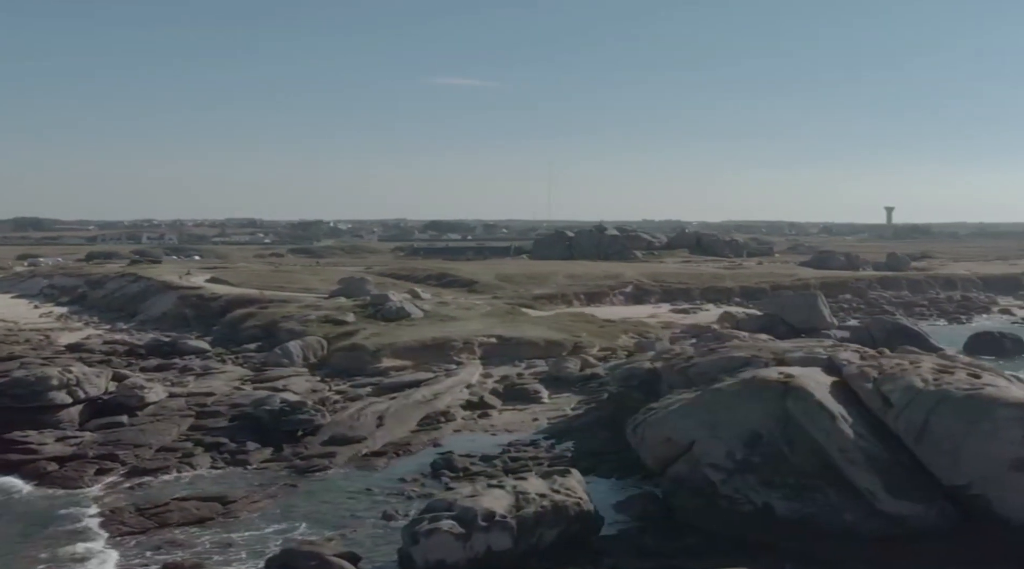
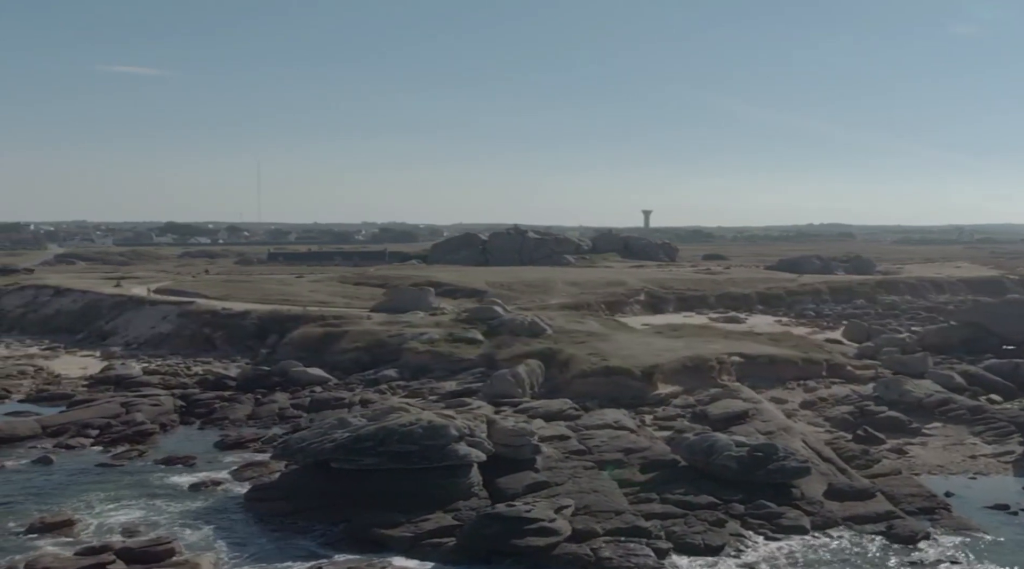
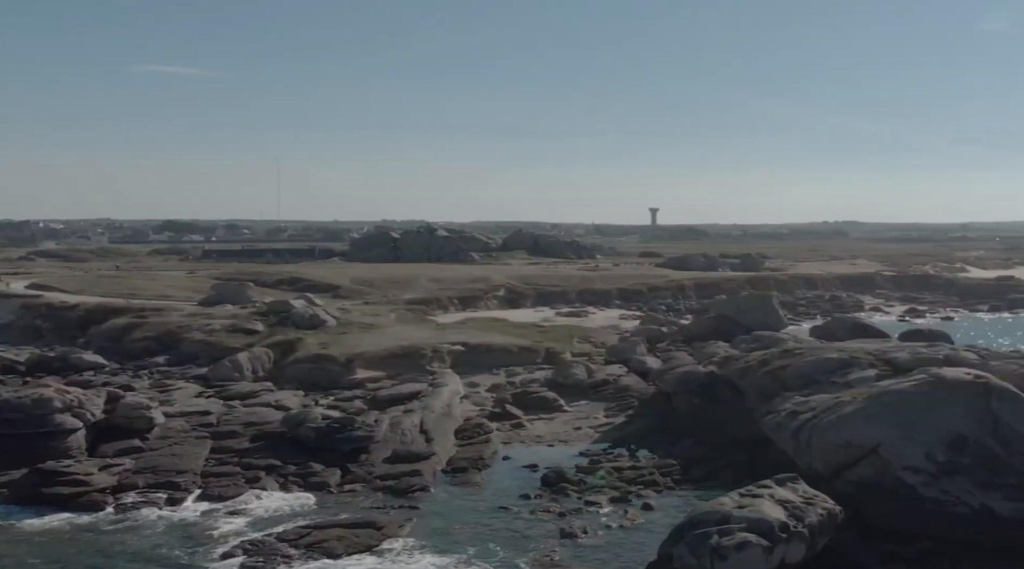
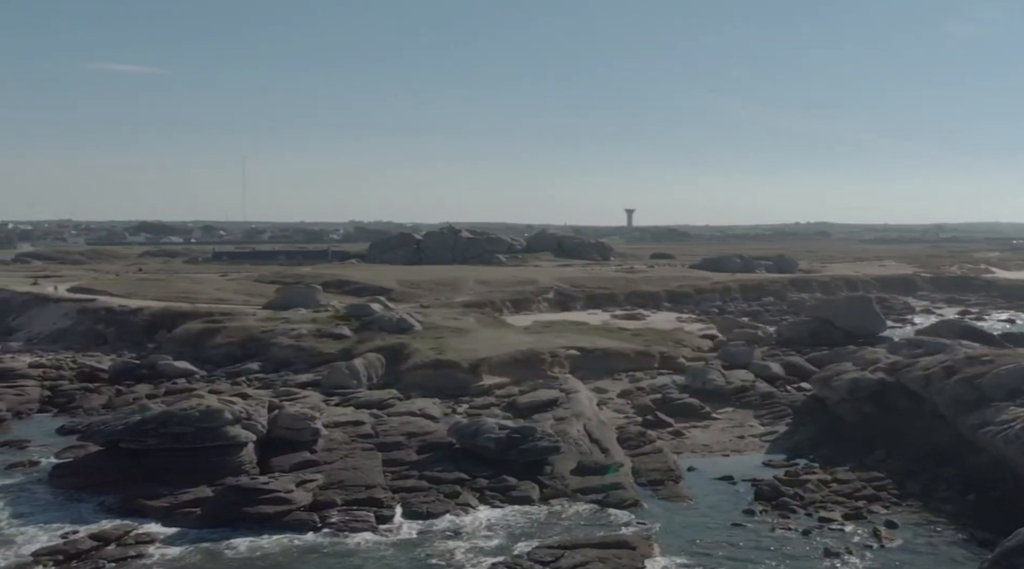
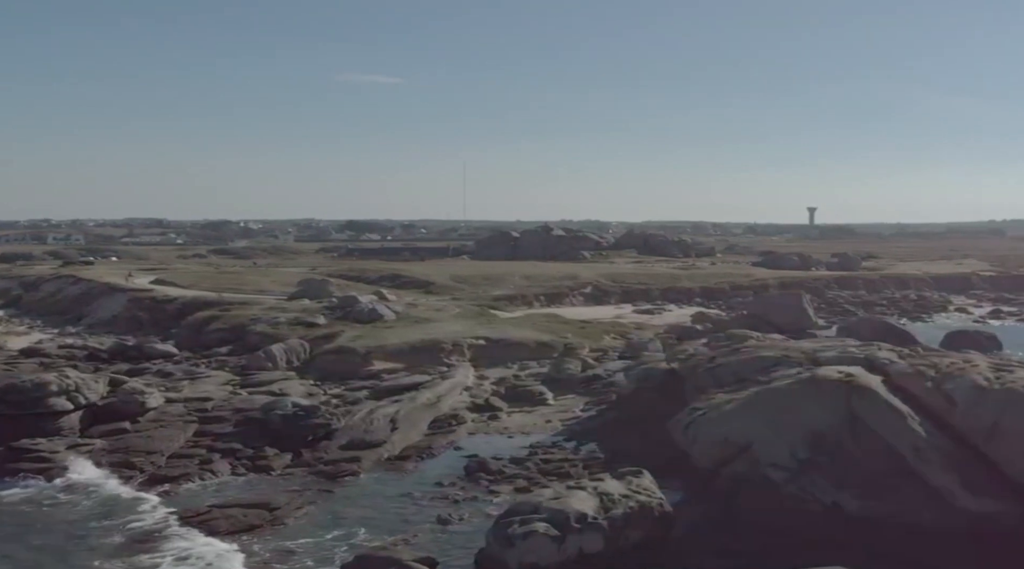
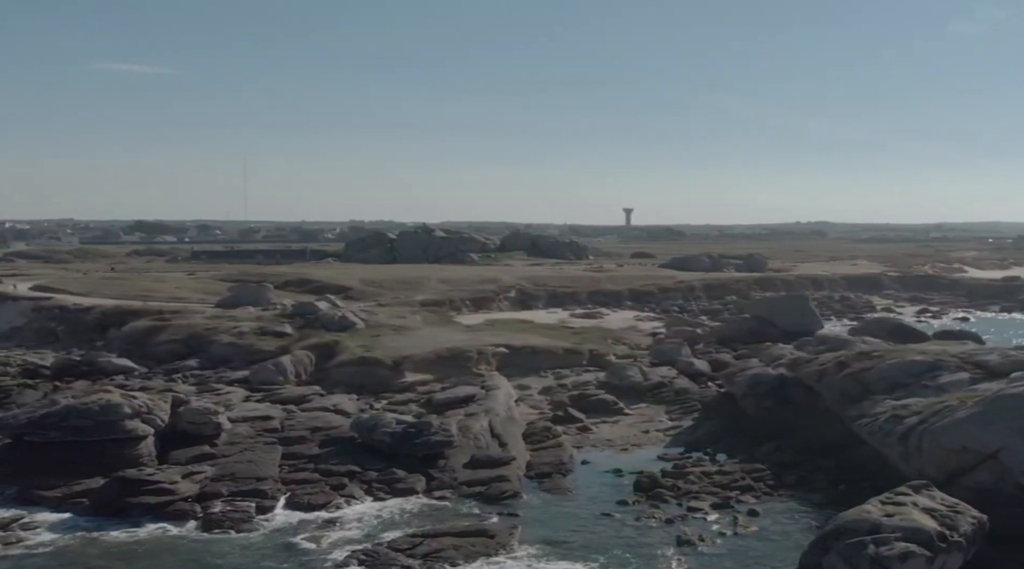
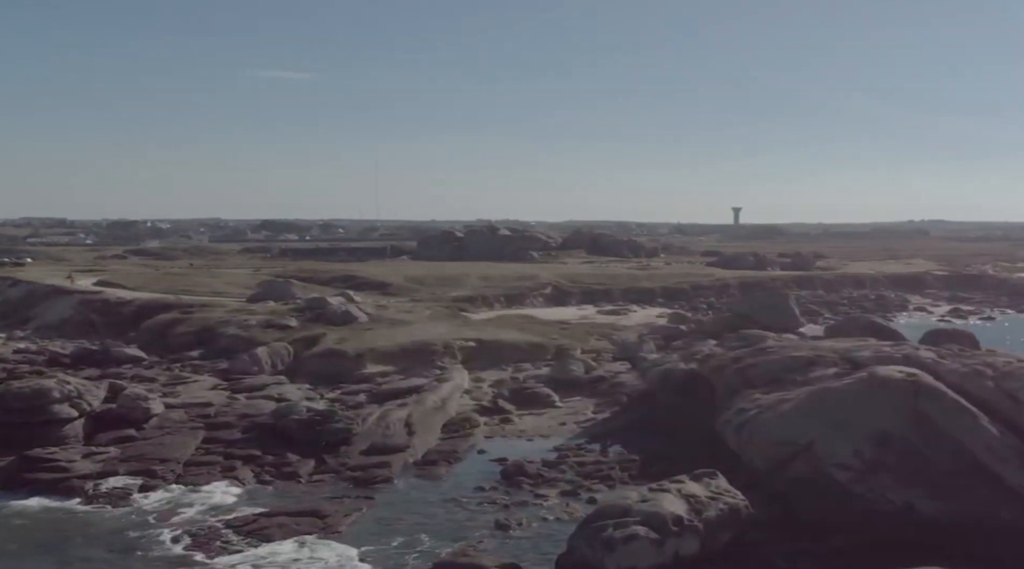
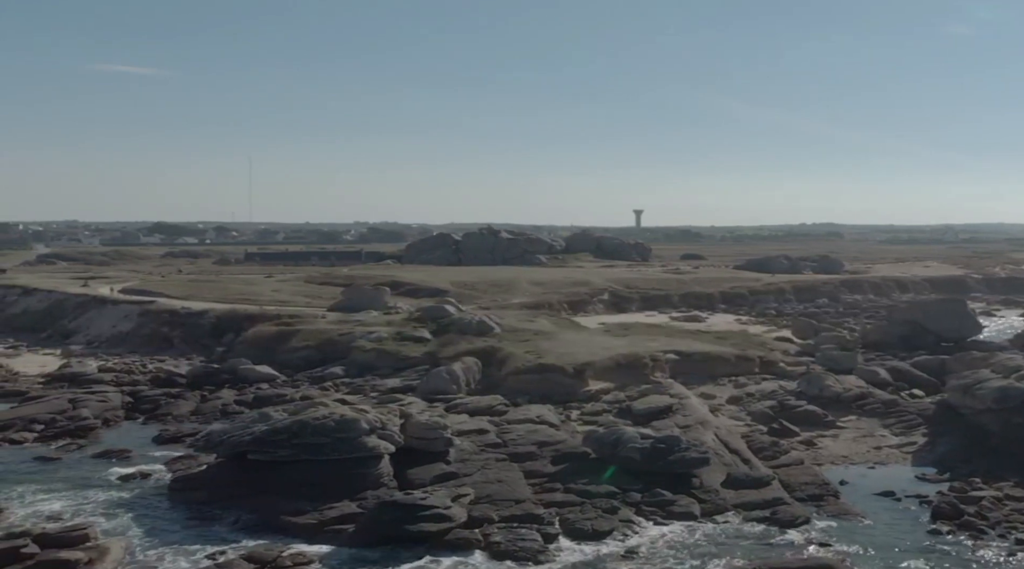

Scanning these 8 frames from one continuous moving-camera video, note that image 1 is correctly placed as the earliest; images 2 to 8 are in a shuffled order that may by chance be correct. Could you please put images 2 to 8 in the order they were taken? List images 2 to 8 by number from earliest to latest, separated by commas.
5, 7, 3, 6, 4, 8, 2
